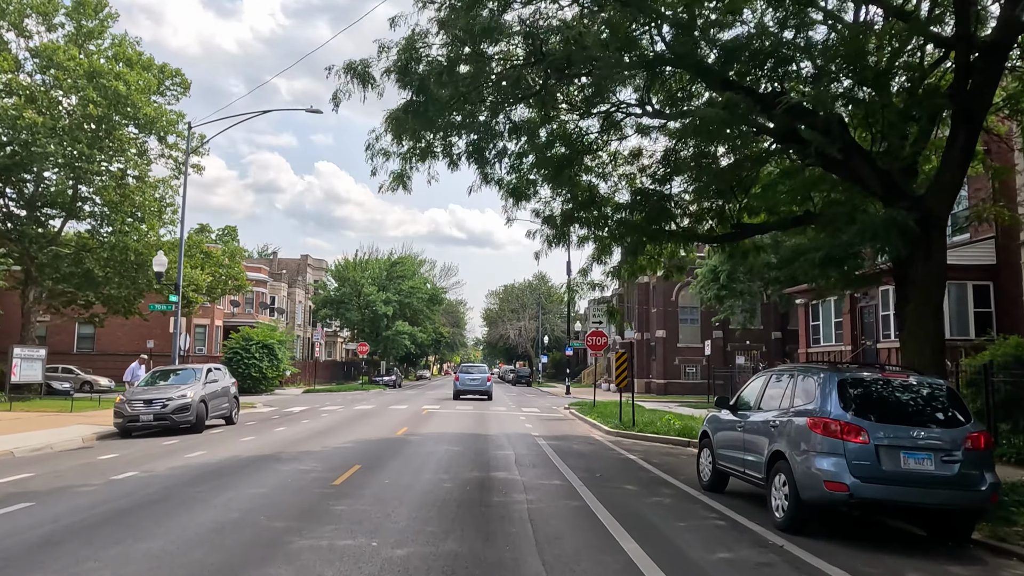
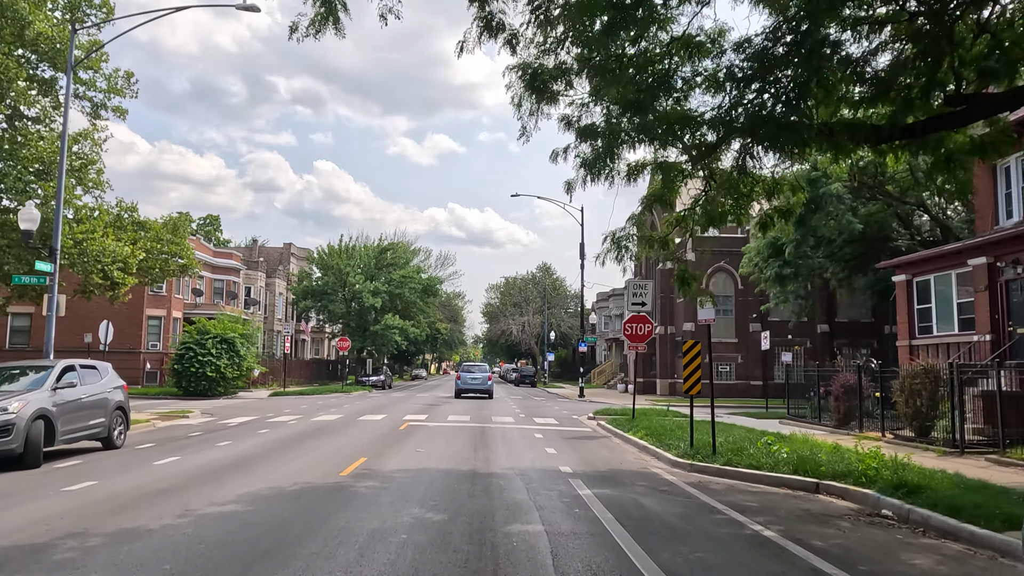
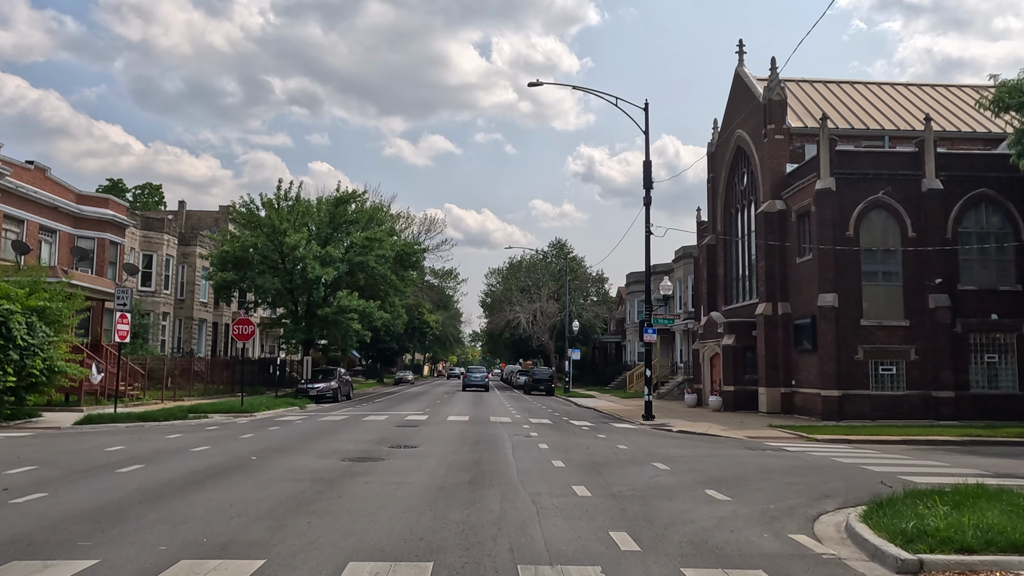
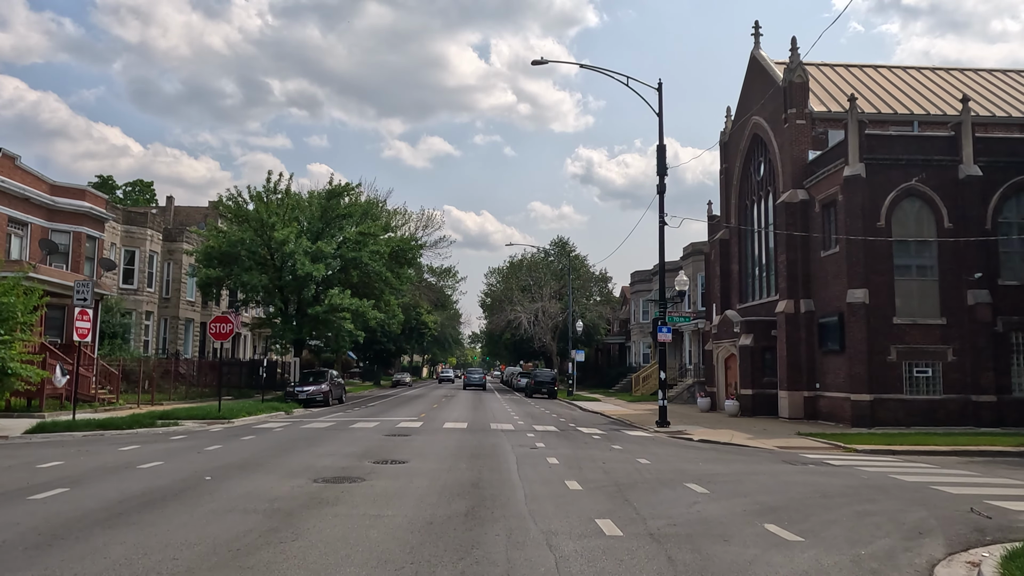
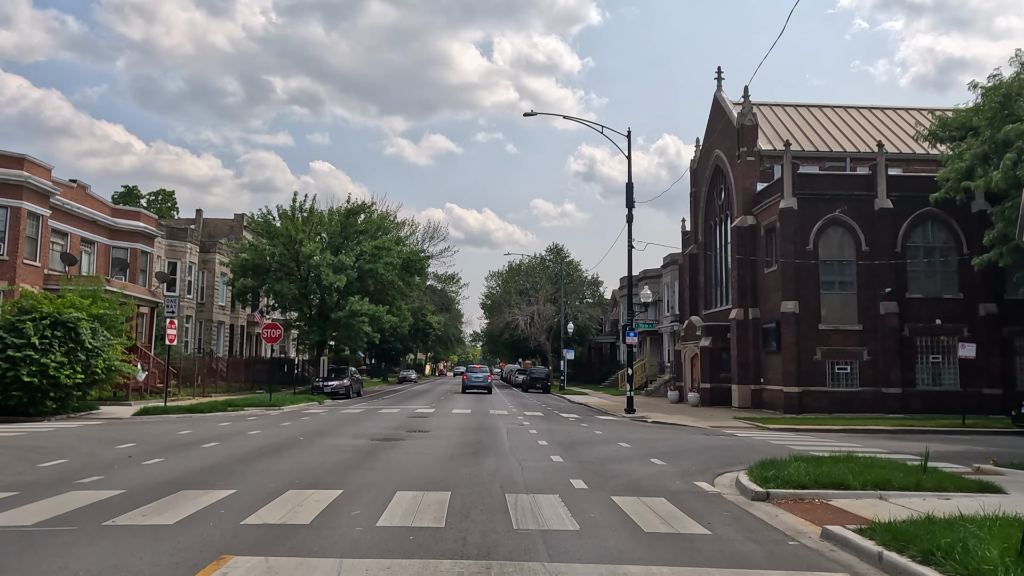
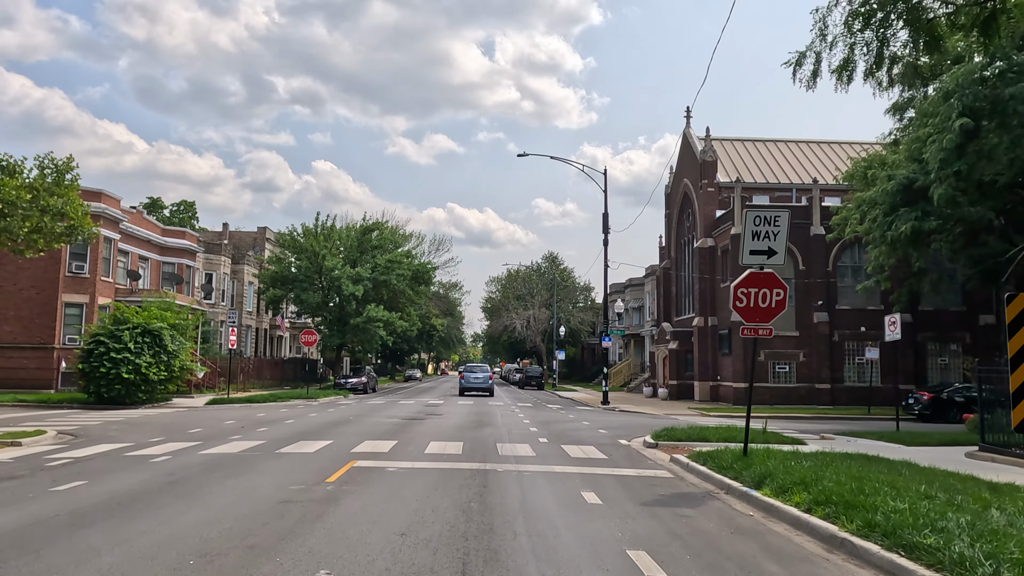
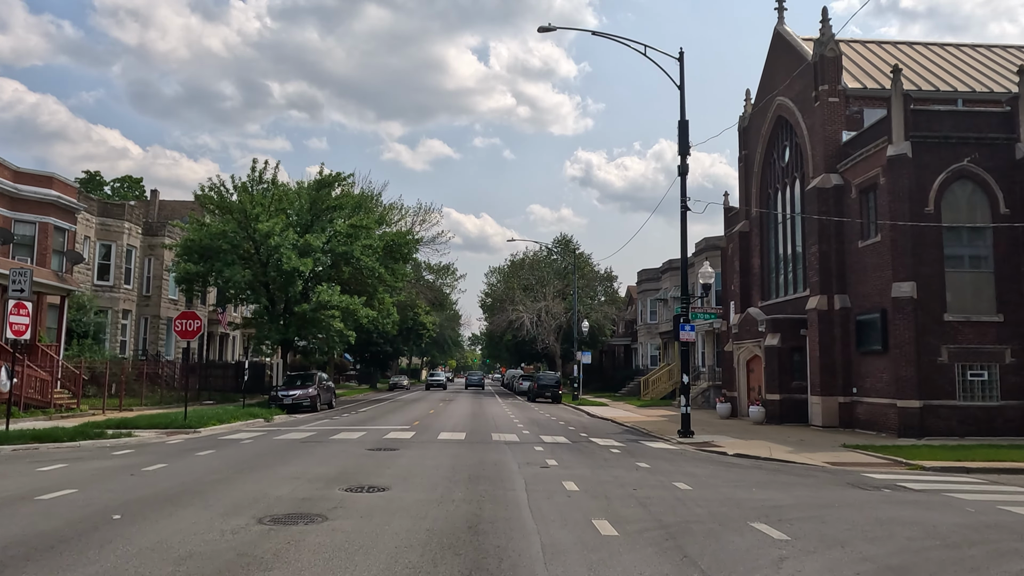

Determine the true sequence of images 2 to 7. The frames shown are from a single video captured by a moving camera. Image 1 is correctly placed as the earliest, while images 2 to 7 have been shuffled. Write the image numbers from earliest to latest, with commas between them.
2, 6, 5, 3, 4, 7
